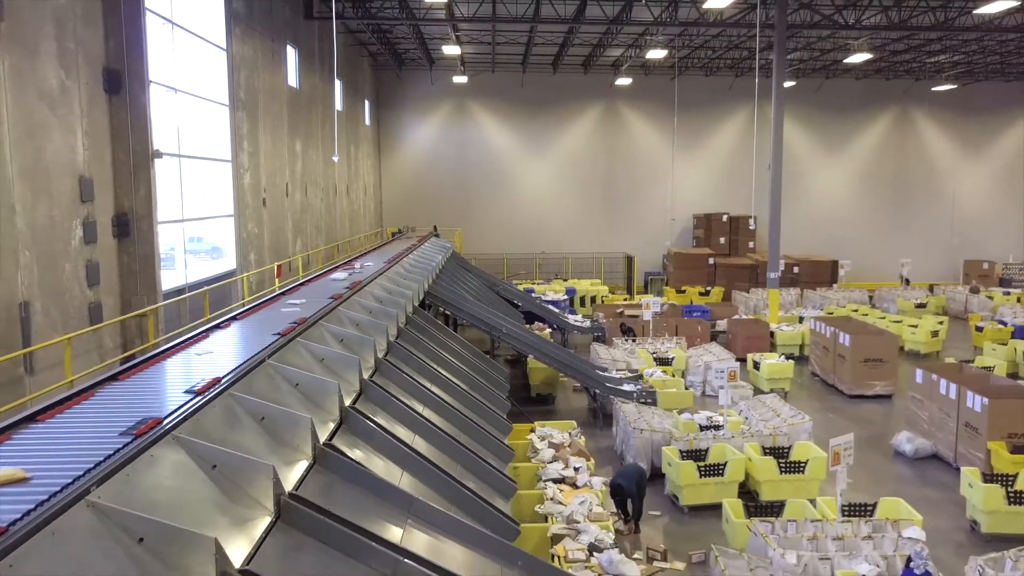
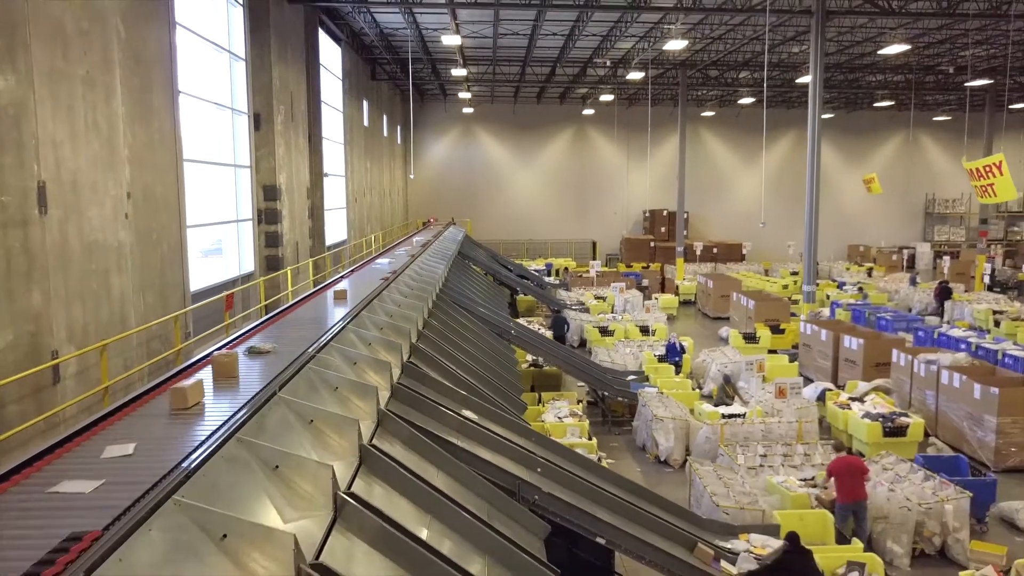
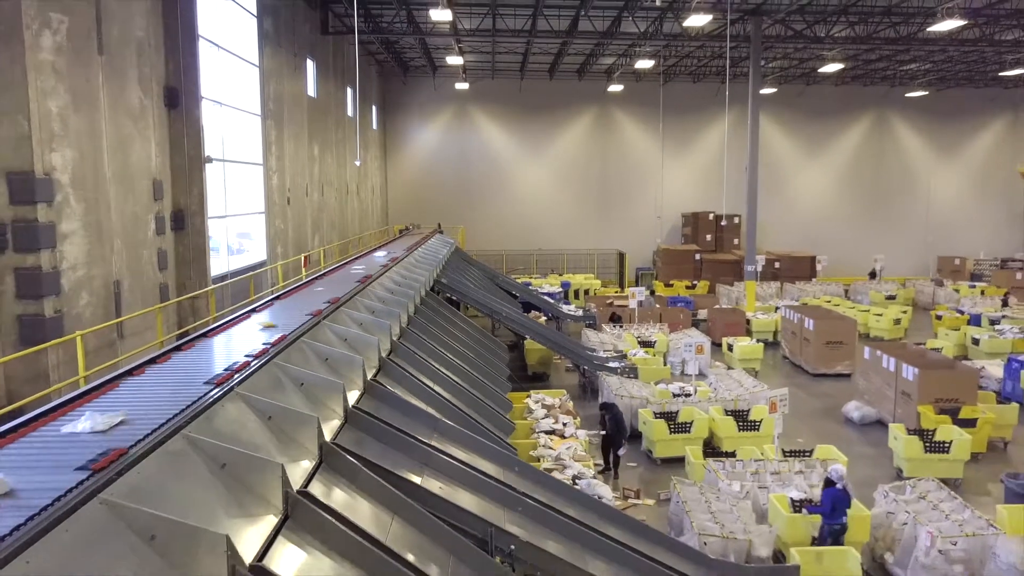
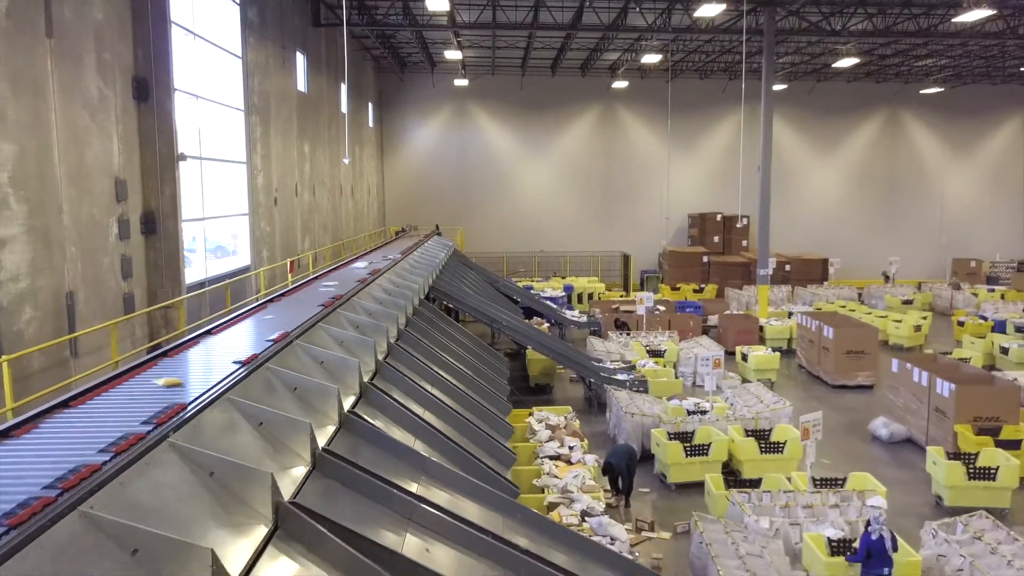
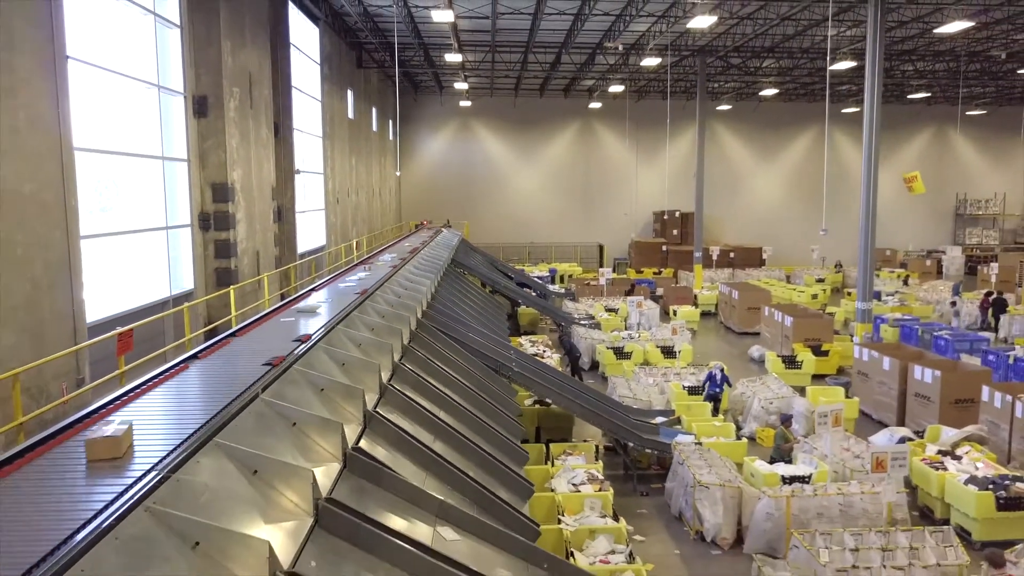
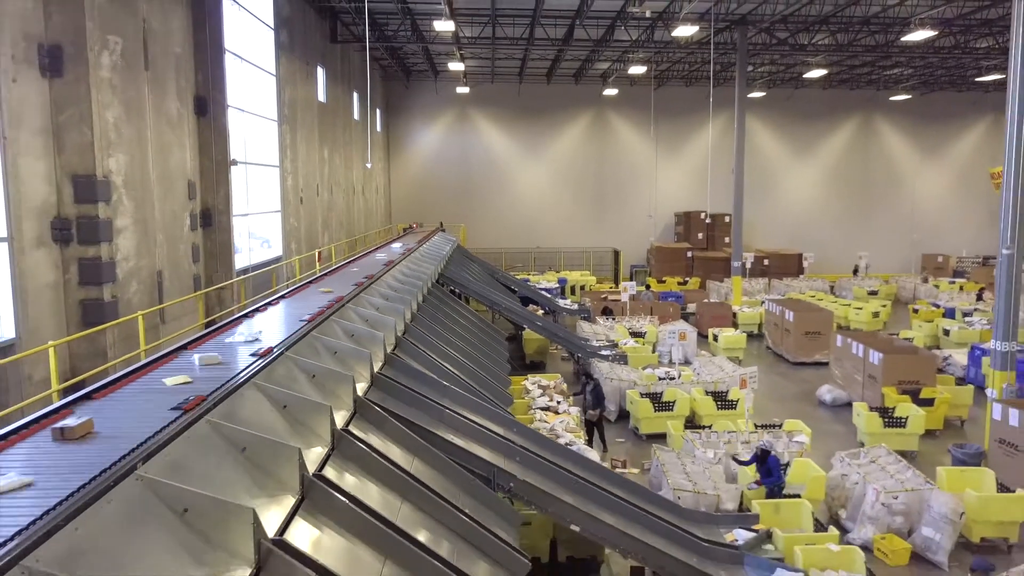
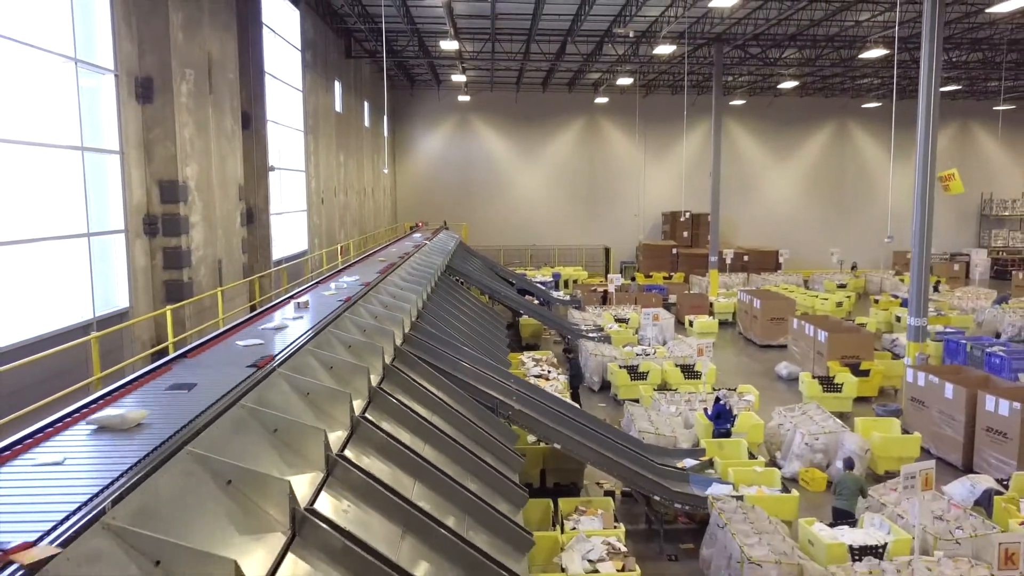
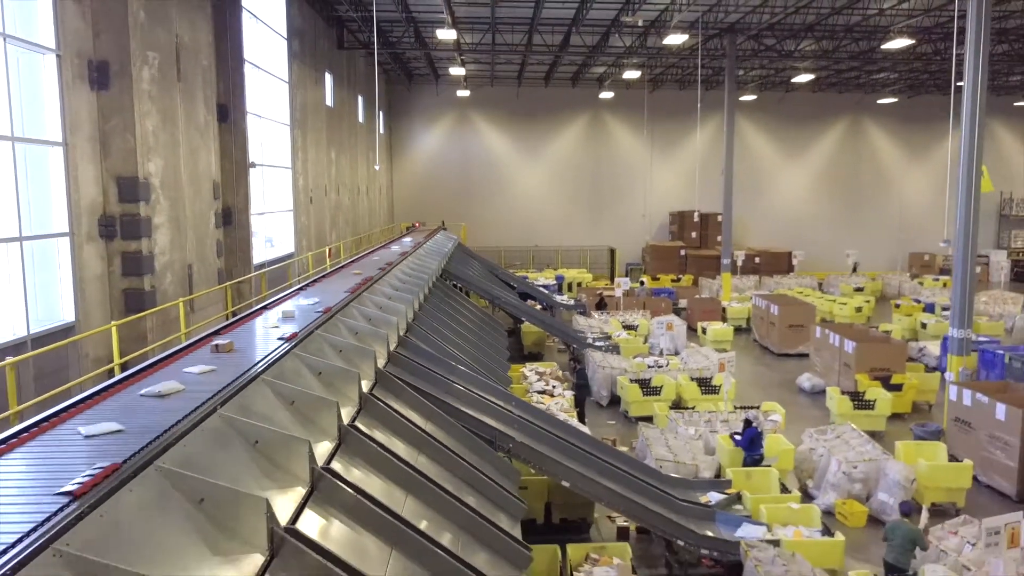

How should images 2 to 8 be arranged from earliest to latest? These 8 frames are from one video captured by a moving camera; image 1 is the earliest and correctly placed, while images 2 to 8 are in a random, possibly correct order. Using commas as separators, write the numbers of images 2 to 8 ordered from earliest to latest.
4, 3, 6, 8, 7, 5, 2
